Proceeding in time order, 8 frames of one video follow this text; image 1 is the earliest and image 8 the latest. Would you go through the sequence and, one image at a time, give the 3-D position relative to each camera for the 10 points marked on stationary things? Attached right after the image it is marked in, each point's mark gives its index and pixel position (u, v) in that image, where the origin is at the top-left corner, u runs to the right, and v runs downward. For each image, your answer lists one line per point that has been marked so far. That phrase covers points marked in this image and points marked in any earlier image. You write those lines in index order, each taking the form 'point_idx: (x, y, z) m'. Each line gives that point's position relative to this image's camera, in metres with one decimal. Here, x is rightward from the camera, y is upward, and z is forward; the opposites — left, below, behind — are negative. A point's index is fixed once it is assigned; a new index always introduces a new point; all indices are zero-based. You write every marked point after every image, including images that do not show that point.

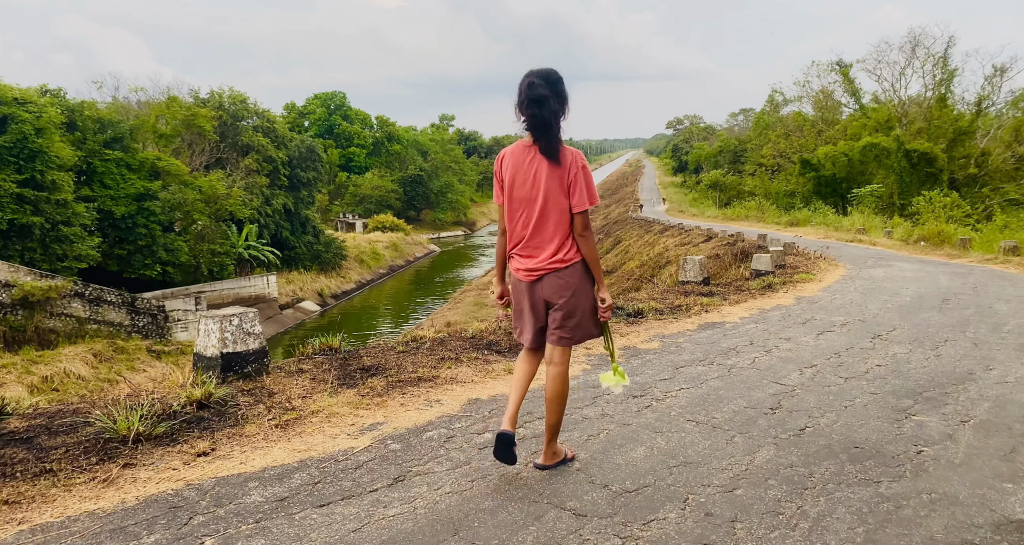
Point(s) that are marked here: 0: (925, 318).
0: (+4.1, -0.5, +7.2) m
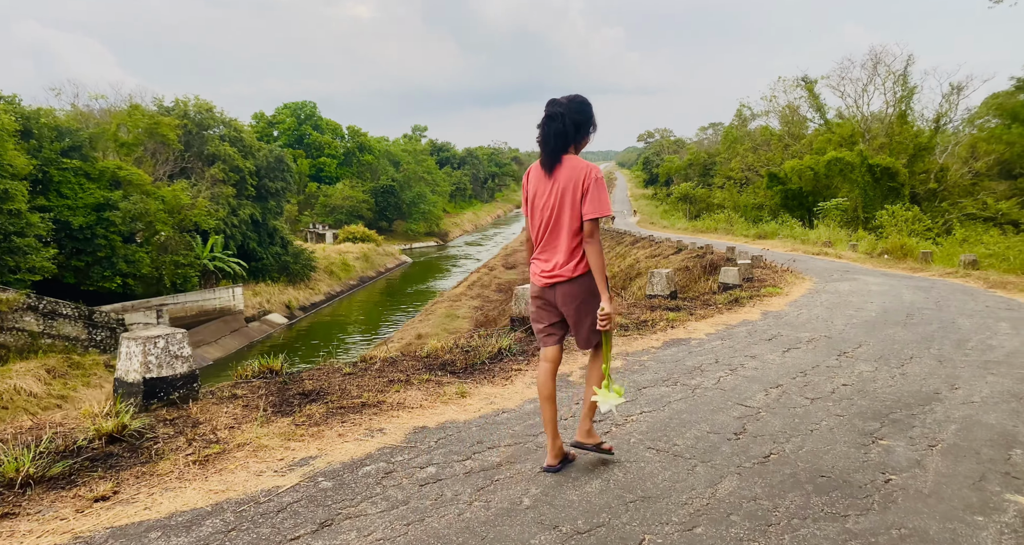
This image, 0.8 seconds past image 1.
0: (+3.7, -0.6, +7.2) m
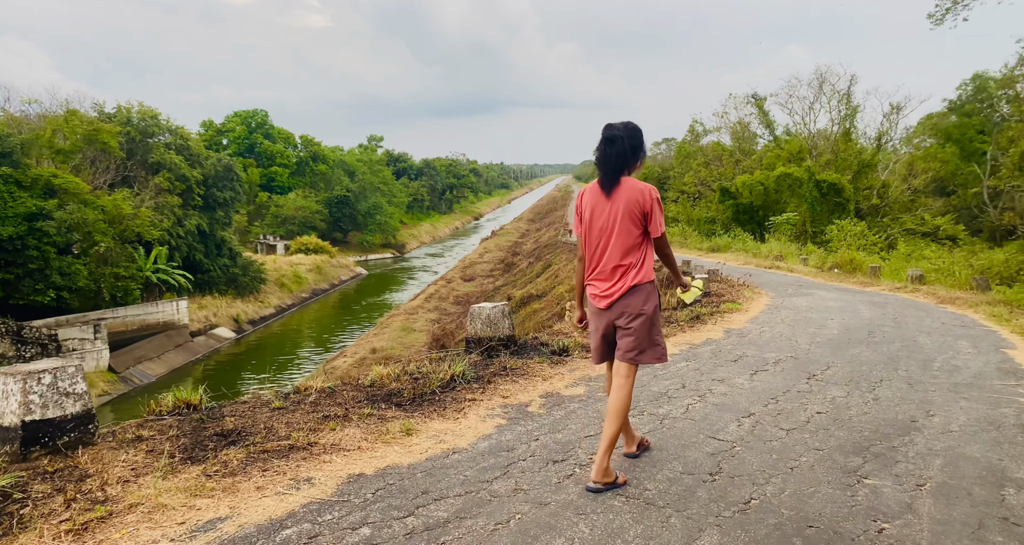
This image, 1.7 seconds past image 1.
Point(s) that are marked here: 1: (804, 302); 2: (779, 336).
0: (+3.3, -0.8, +7.0) m
1: (+5.2, -0.5, +13.2) m
2: (+2.9, -0.7, +8.0) m
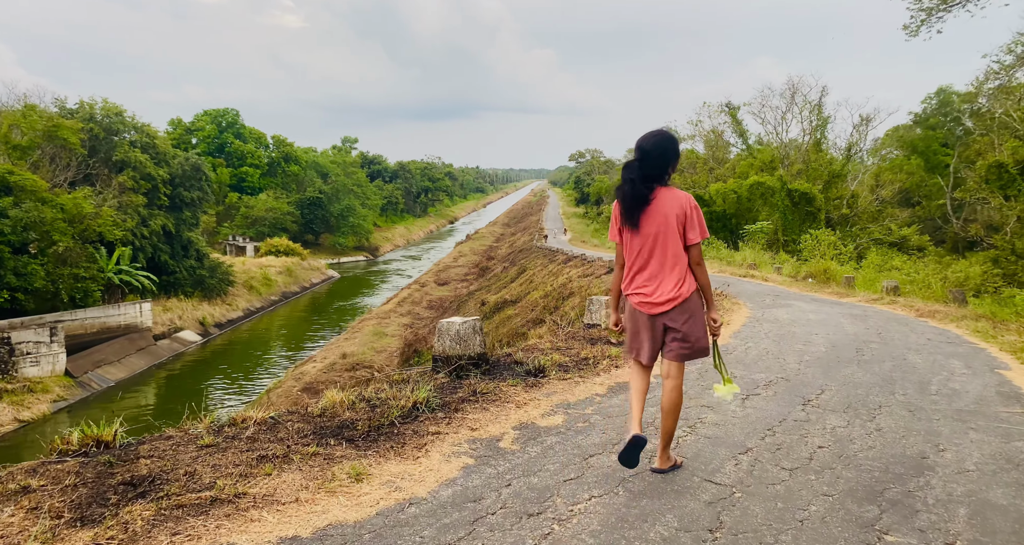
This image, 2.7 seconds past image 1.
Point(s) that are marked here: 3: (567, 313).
0: (+3.0, -0.9, +6.6) m
1: (+4.7, -0.7, +12.8) m
2: (+2.6, -0.8, +7.6) m
3: (+1.1, -0.8, +15.4) m
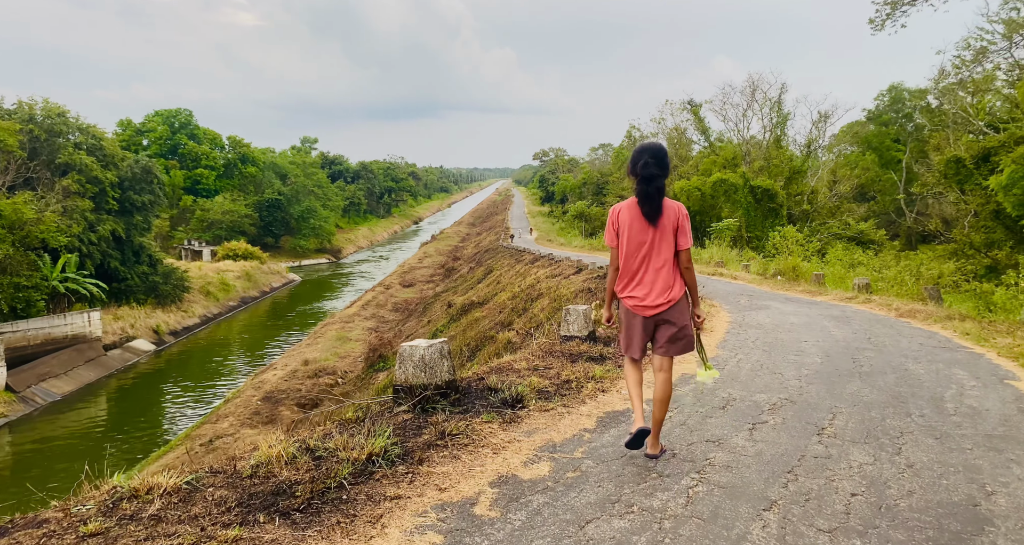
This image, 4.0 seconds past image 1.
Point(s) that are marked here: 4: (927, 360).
0: (+2.8, -1.0, +6.0) m
1: (+4.2, -0.7, +12.3) m
2: (+2.4, -0.9, +7.0) m
3: (+0.5, -0.9, +14.7) m
4: (+4.5, -0.9, +8.0) m
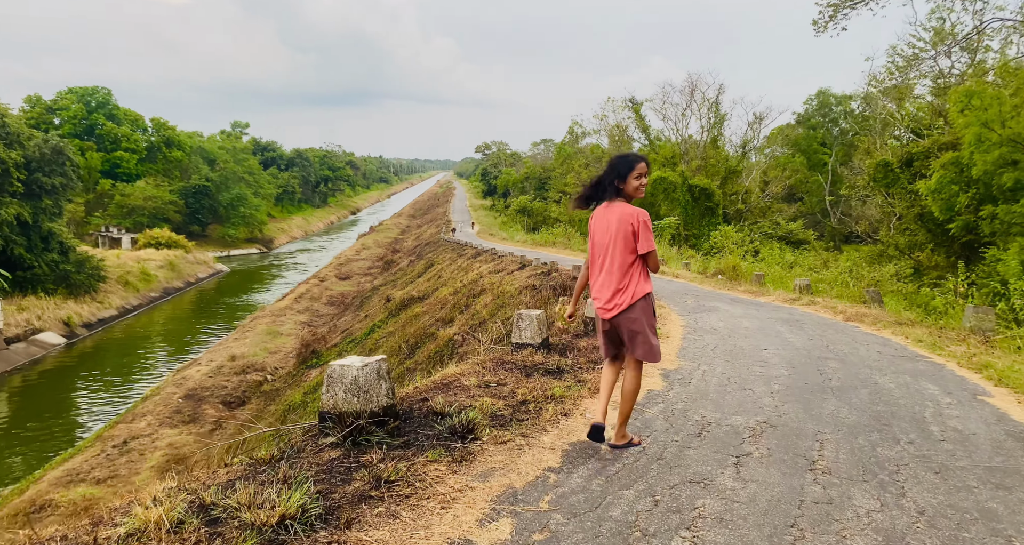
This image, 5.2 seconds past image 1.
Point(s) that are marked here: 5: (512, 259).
0: (+2.4, -1.0, +5.5) m
1: (+3.3, -0.8, +11.9) m
2: (+1.9, -0.9, +6.4) m
3: (-0.6, -0.8, +13.9) m
4: (+3.9, -1.0, +7.6) m
5: (0.0, +0.3, +19.6) m
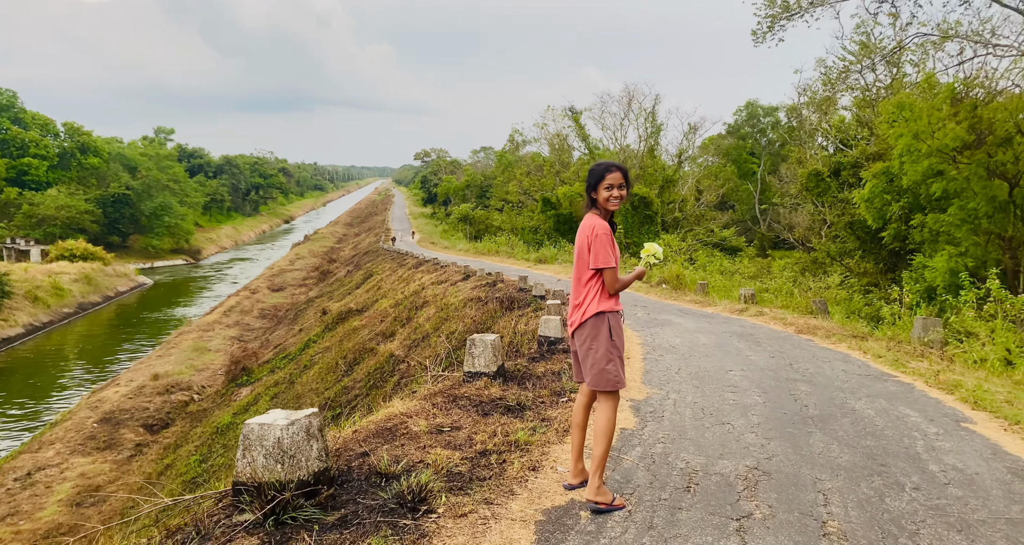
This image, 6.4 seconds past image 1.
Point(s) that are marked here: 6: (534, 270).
0: (+2.1, -1.2, +5.0) m
1: (+2.5, -1.0, +11.4) m
2: (+1.5, -1.1, +5.9) m
3: (-1.6, -1.1, +13.1) m
4: (+3.5, -1.2, +7.2) m
5: (-1.4, 0.0, +18.9) m
6: (+0.6, +0.1, +19.3) m
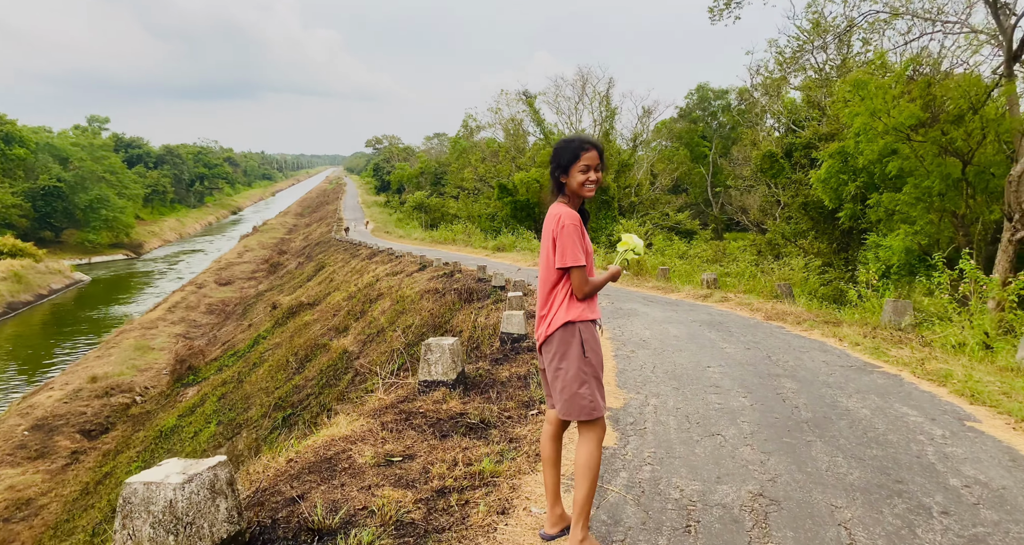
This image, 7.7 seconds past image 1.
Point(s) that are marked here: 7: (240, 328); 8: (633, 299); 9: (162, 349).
0: (+1.9, -1.1, +4.4) m
1: (+1.9, -0.8, +10.8) m
2: (+1.3, -1.1, +5.2) m
3: (-2.3, -0.9, +12.3) m
4: (+3.1, -1.1, +6.7) m
5: (-2.5, +0.2, +18.0) m
6: (-0.5, +0.3, +18.5) m
7: (-7.0, -1.5, +19.0) m
8: (+2.8, -0.6, +15.6) m
9: (-8.9, -2.1, +18.6) m
